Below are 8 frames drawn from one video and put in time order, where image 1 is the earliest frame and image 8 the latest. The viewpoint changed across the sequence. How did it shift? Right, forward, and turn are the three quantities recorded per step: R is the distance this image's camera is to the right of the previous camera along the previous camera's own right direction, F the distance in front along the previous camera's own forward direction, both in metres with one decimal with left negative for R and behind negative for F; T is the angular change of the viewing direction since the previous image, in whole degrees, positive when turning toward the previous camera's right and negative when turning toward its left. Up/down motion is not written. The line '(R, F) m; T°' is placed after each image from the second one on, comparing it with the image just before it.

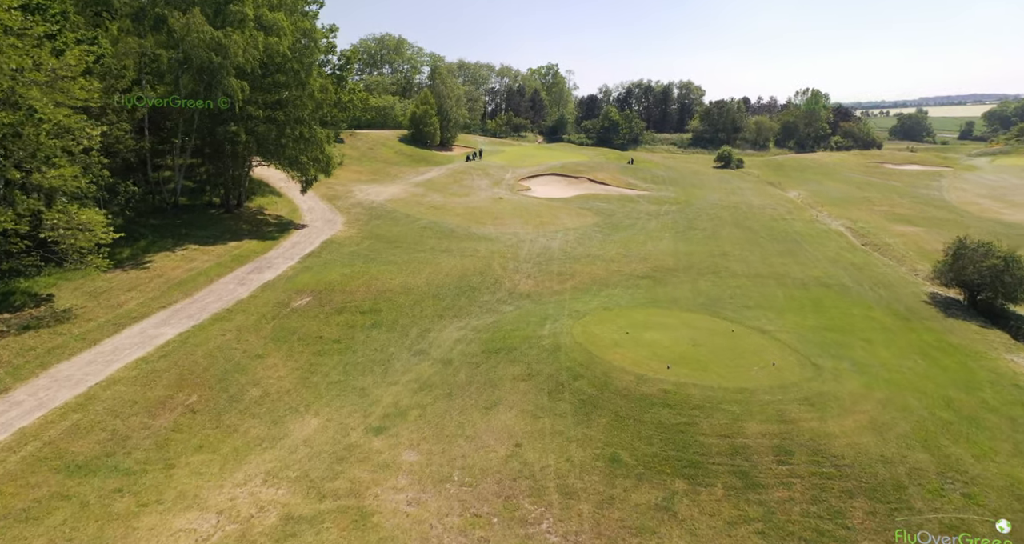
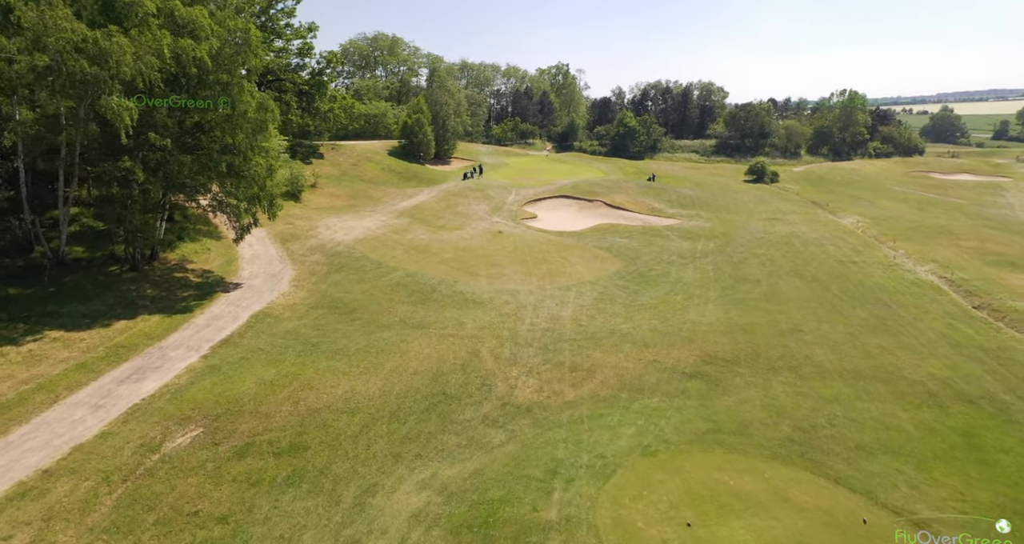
(+0.6, +7.8) m; -1°
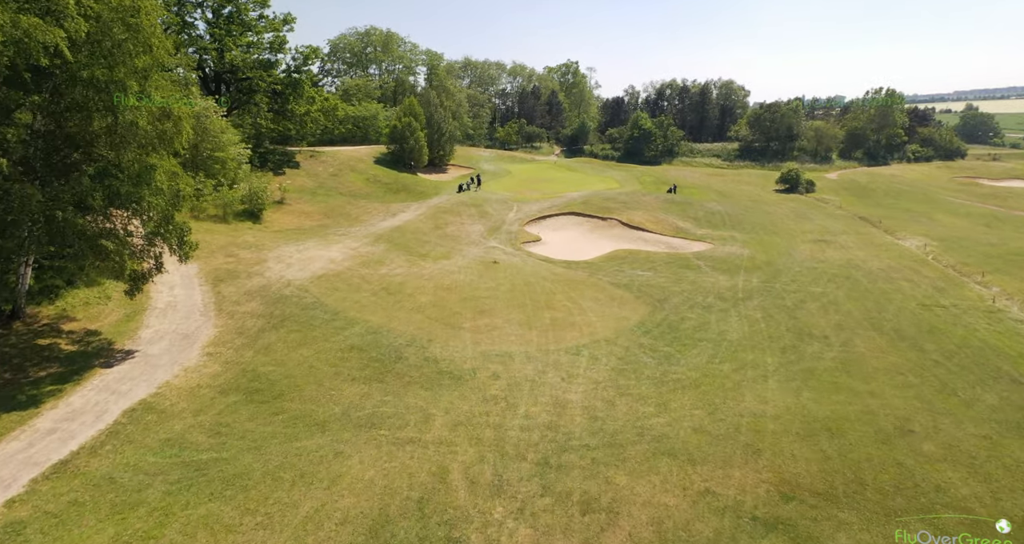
(+0.7, +6.7) m; -1°
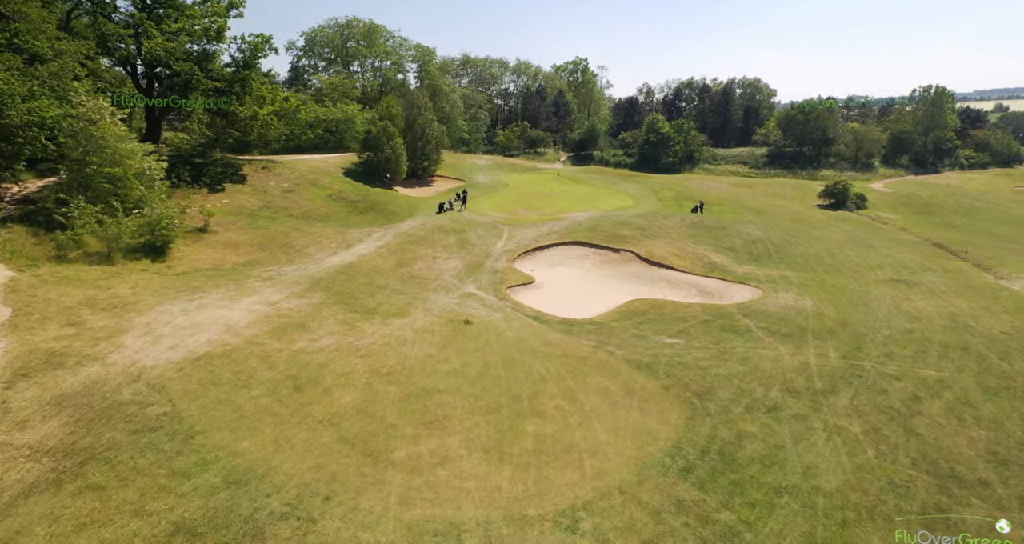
(+1.5, +8.8) m; -1°
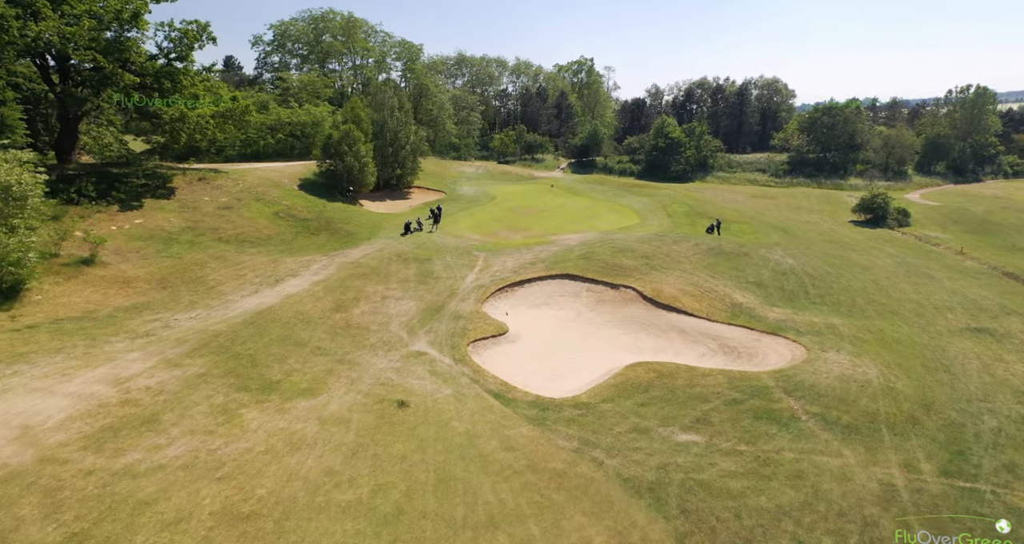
(+2.0, +6.8) m; -1°
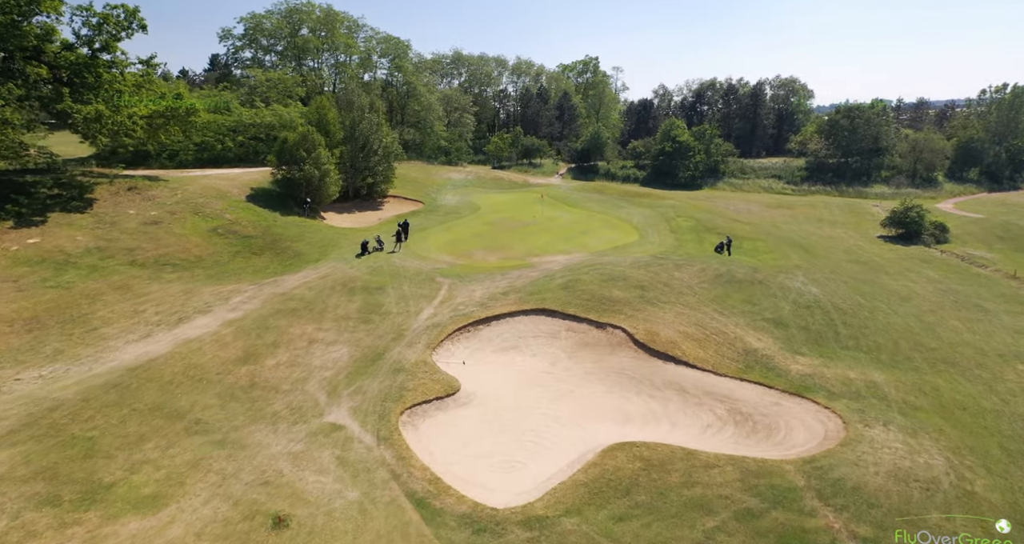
(+2.2, +5.0) m; -1°
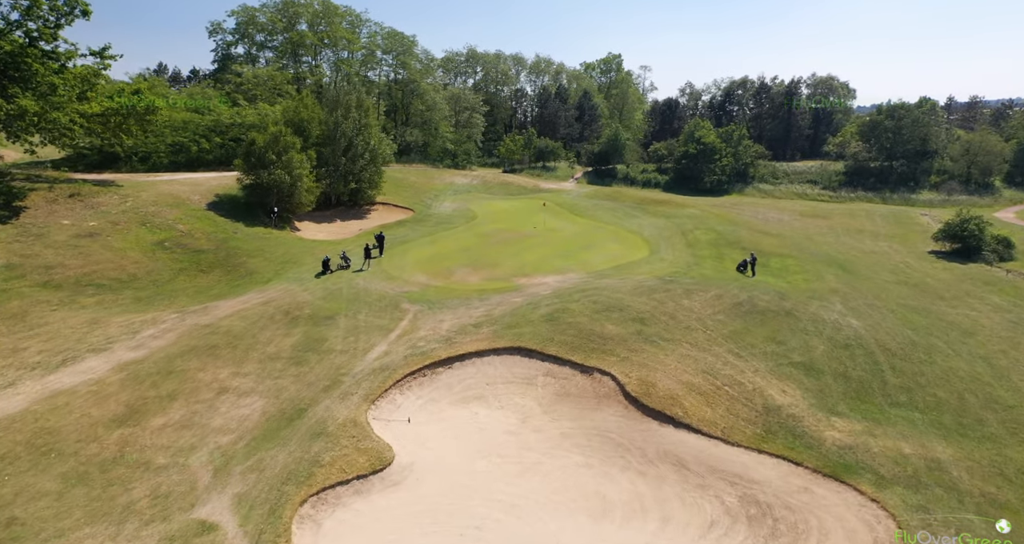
(+2.3, +4.3) m; -3°
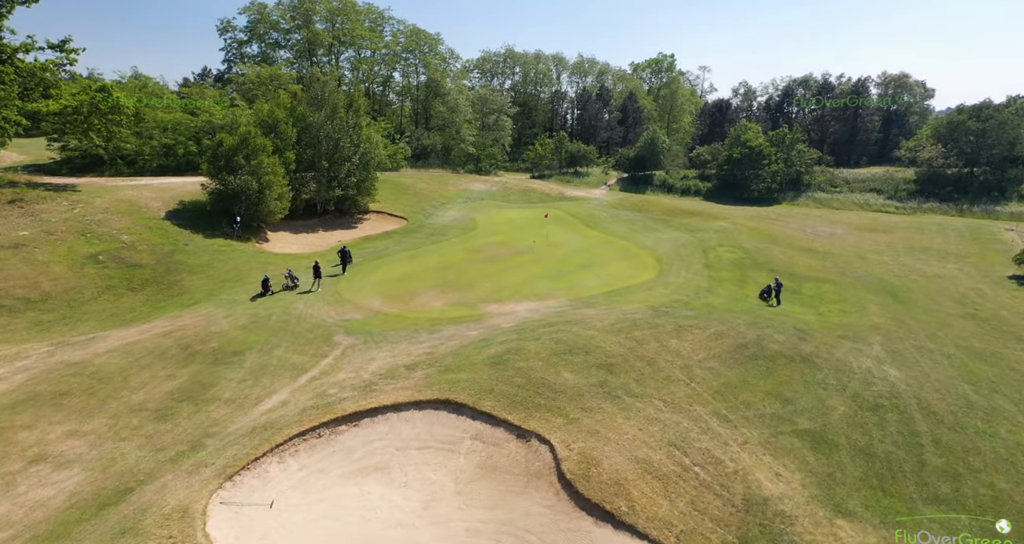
(+4.2, +4.0) m; -6°
